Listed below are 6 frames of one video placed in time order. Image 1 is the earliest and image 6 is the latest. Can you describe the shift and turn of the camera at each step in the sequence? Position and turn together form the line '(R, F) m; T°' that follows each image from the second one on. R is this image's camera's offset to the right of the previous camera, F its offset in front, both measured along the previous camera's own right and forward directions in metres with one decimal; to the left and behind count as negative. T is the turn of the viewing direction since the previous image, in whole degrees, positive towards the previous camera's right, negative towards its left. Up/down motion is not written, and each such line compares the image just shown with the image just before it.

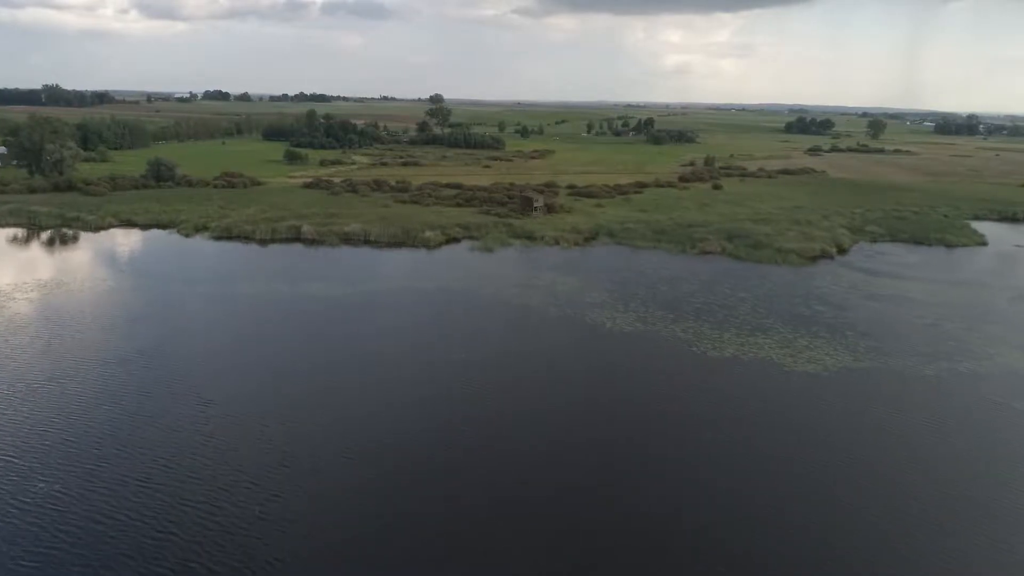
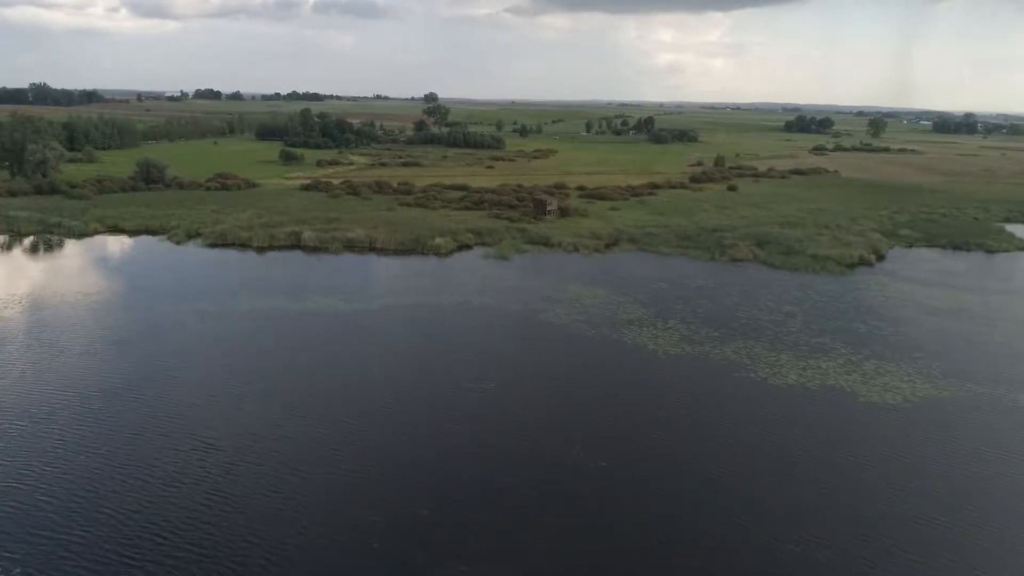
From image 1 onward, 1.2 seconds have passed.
(-1.3, +2.8) m; +1°
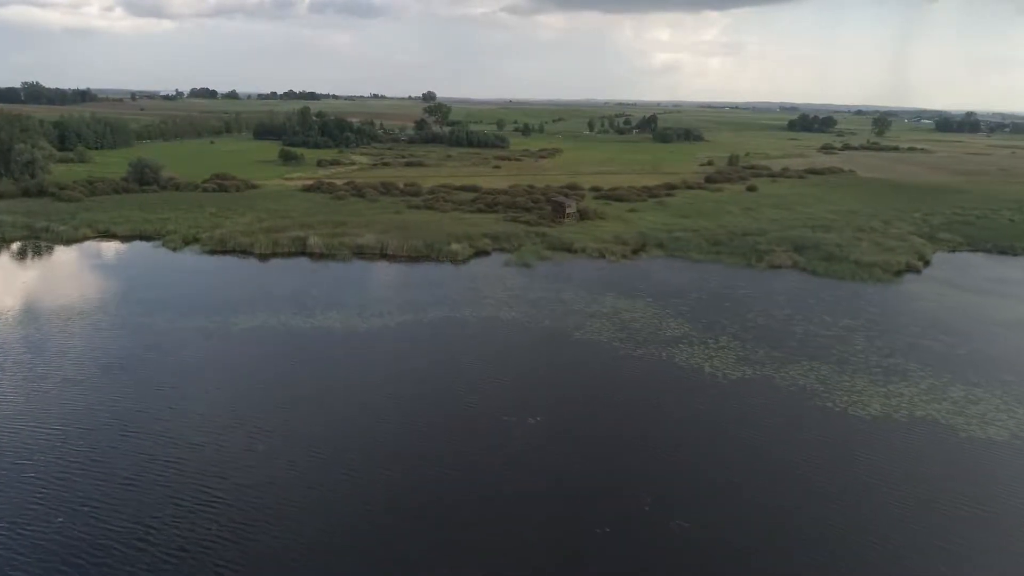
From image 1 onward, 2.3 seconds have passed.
(-1.3, +2.6) m; 0°
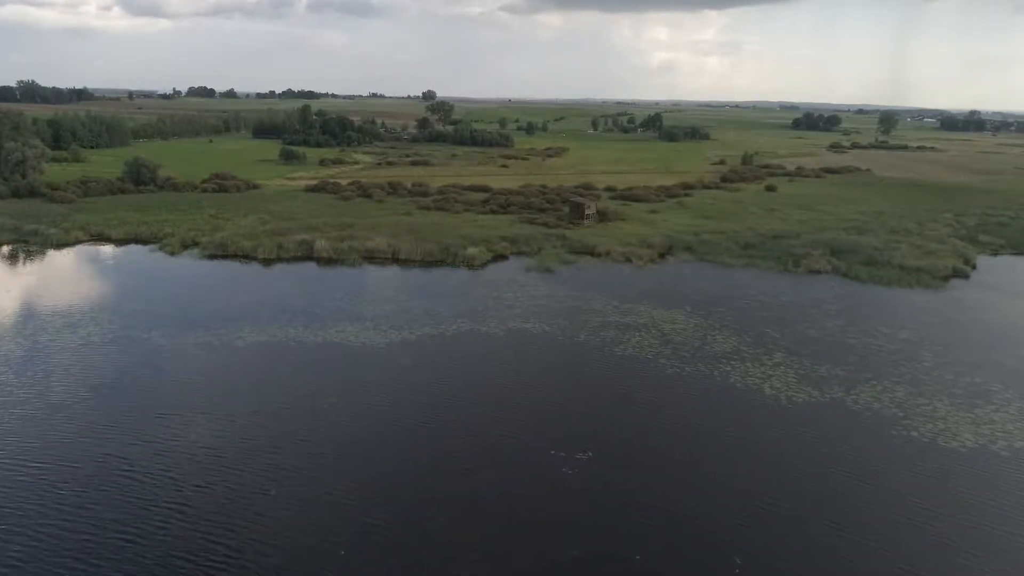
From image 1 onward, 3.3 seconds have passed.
(-1.0, +2.2) m; 0°
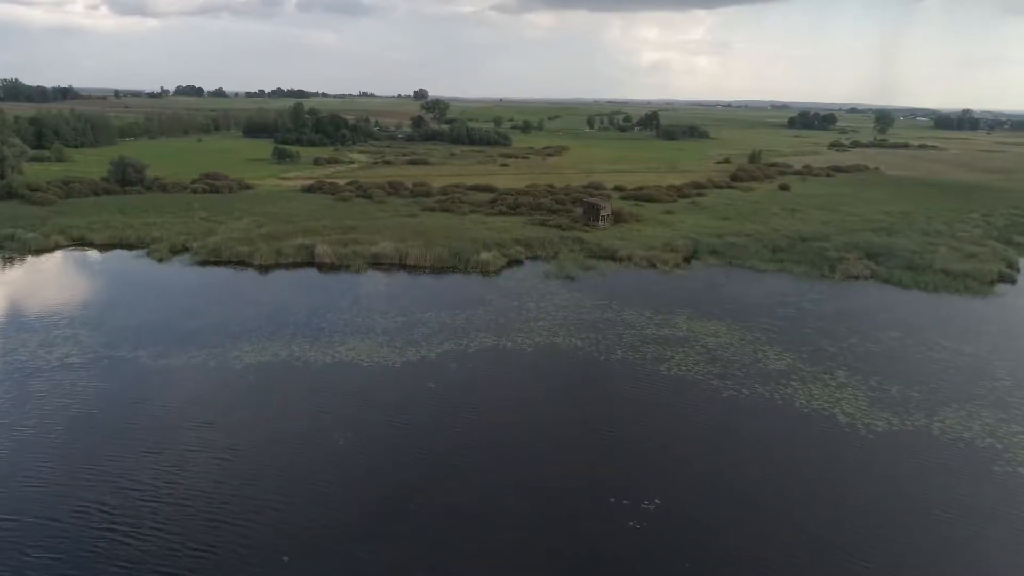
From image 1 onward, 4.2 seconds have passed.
(-1.1, +2.4) m; +1°
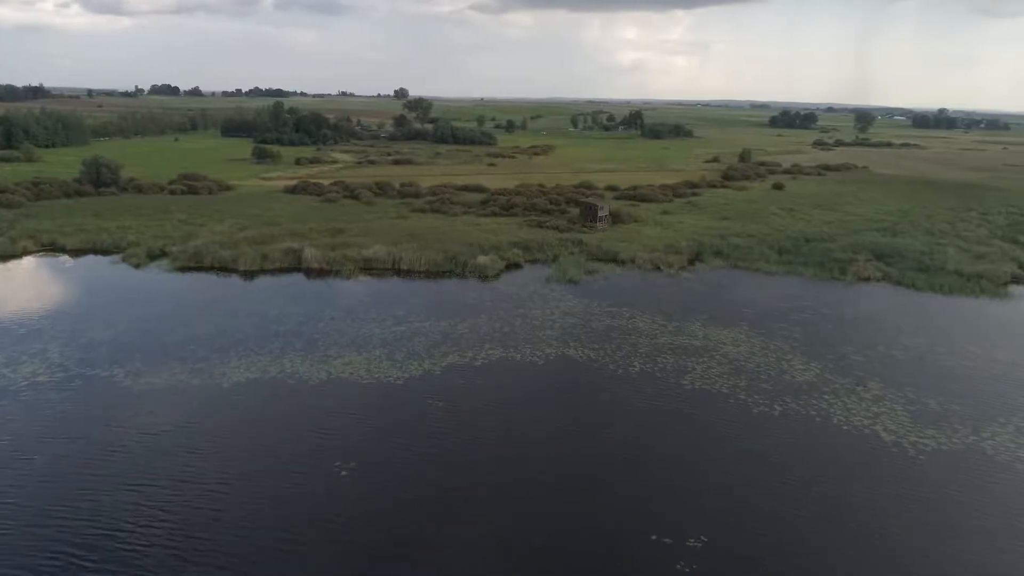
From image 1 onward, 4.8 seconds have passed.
(-0.8, +1.5) m; +2°
